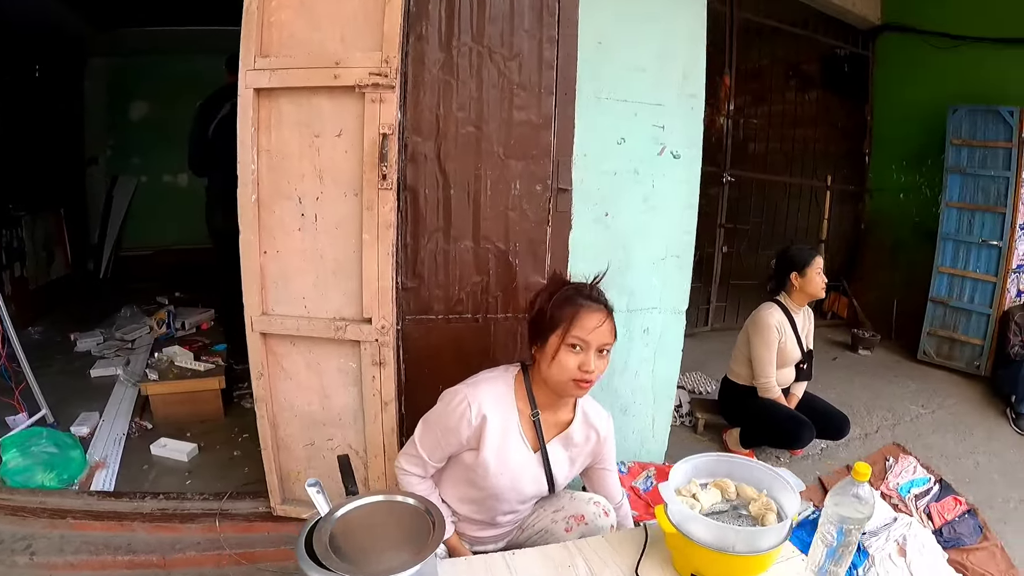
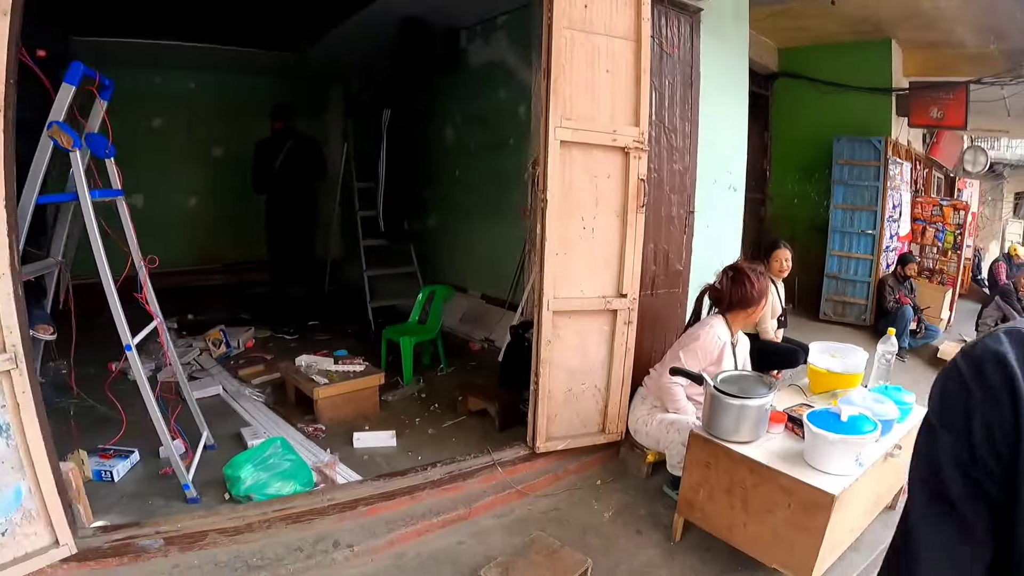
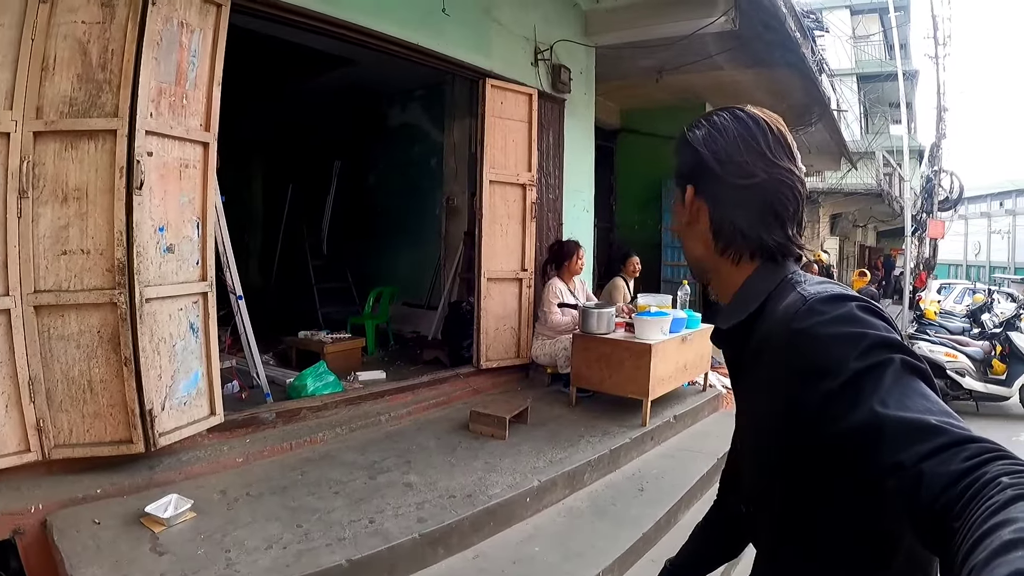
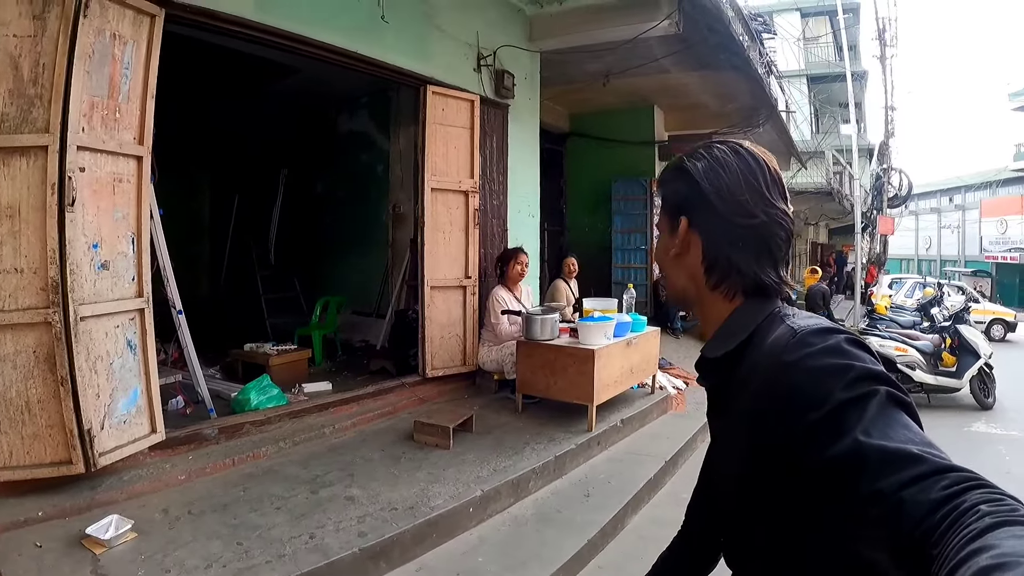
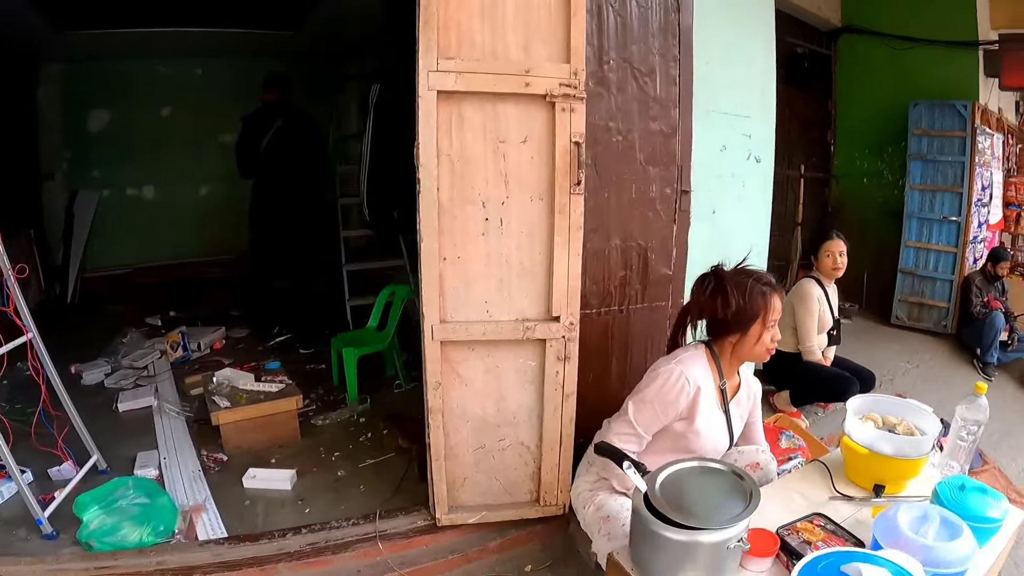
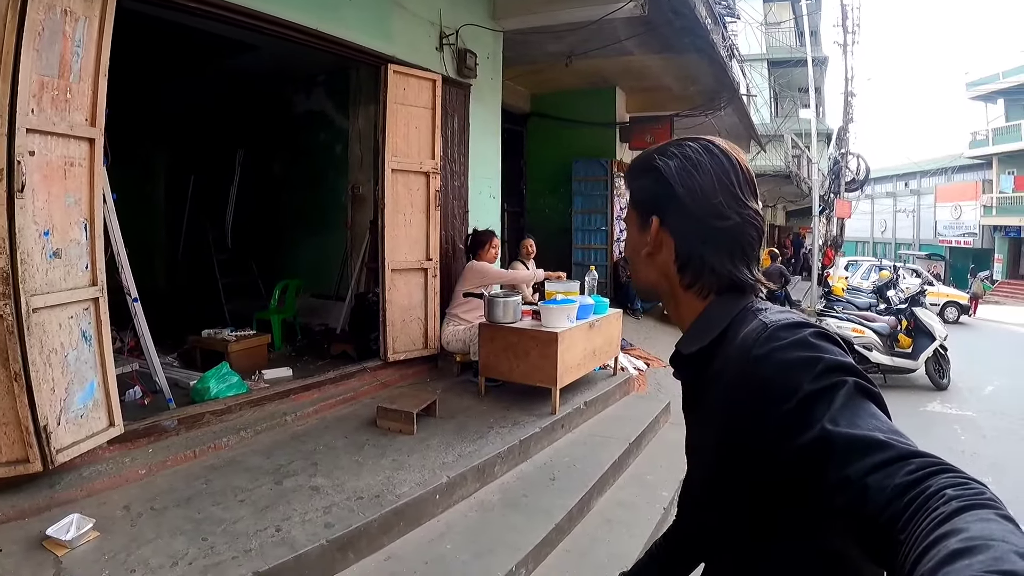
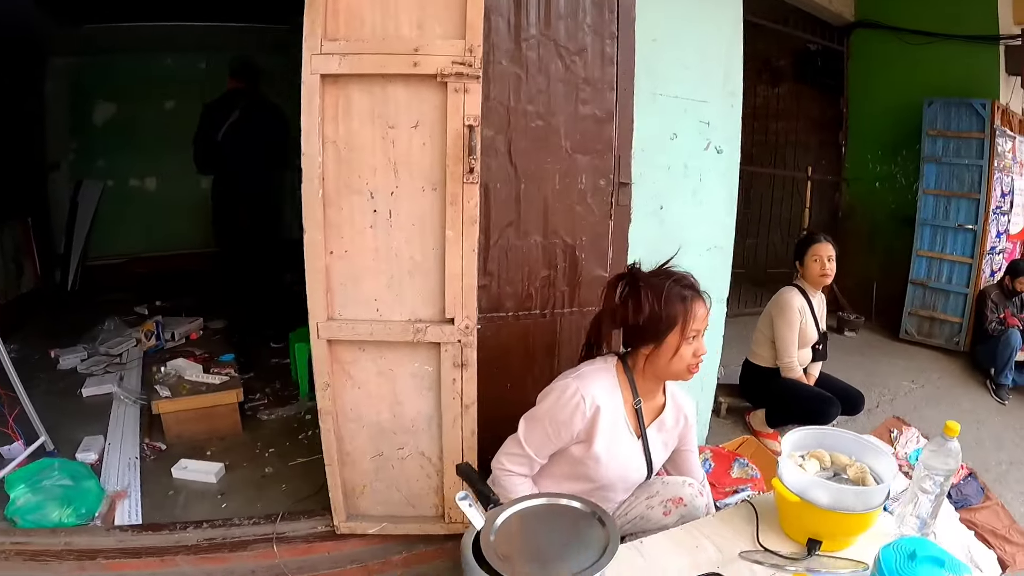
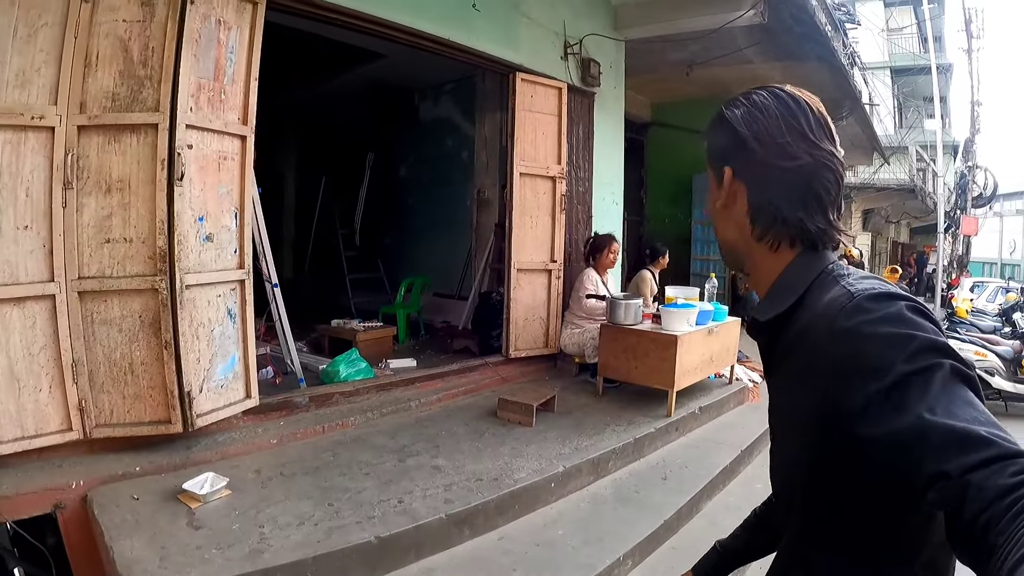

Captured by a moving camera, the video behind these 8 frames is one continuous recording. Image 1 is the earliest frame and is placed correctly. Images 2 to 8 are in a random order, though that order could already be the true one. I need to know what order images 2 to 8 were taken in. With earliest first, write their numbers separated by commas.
7, 5, 2, 8, 3, 4, 6
